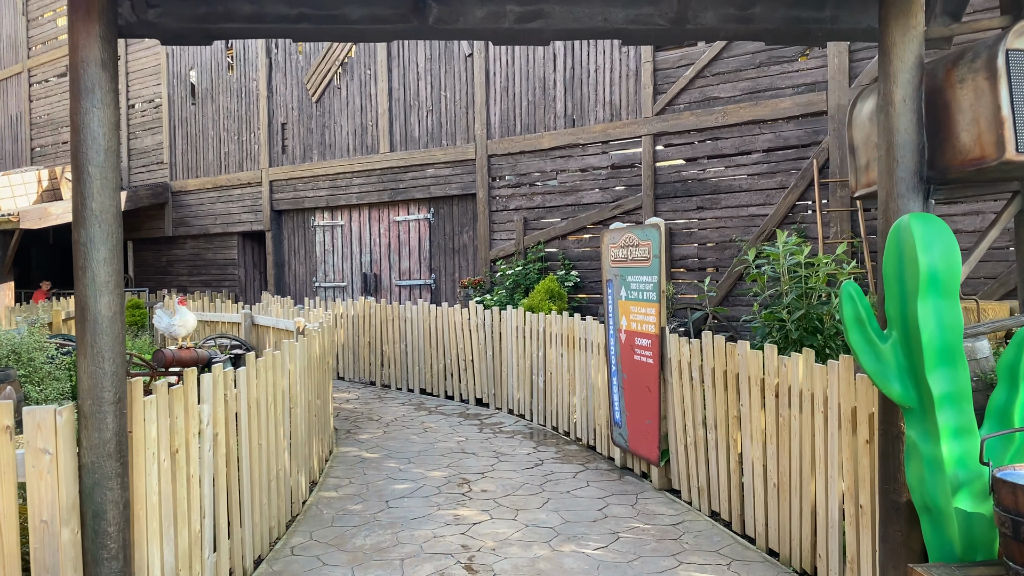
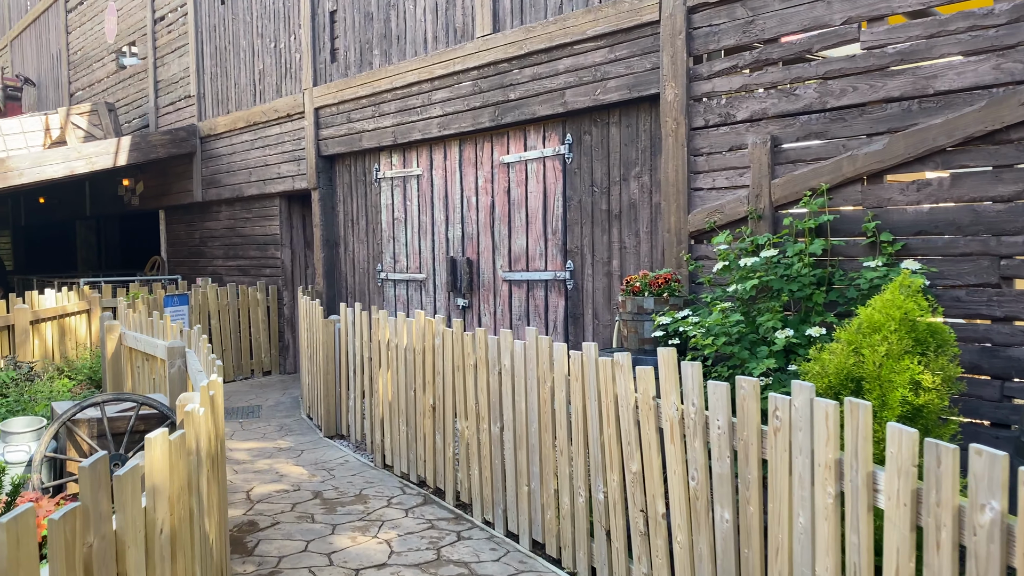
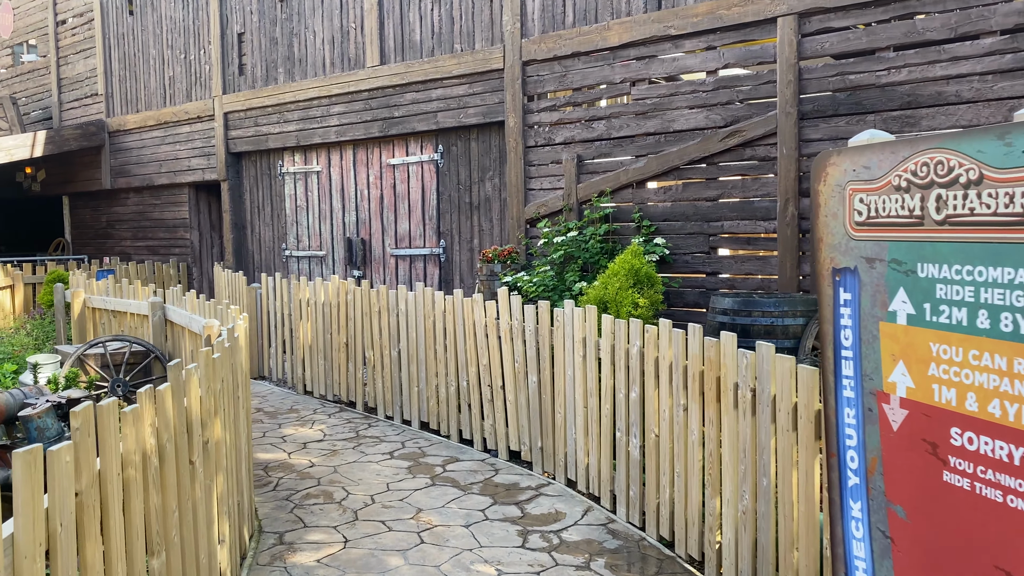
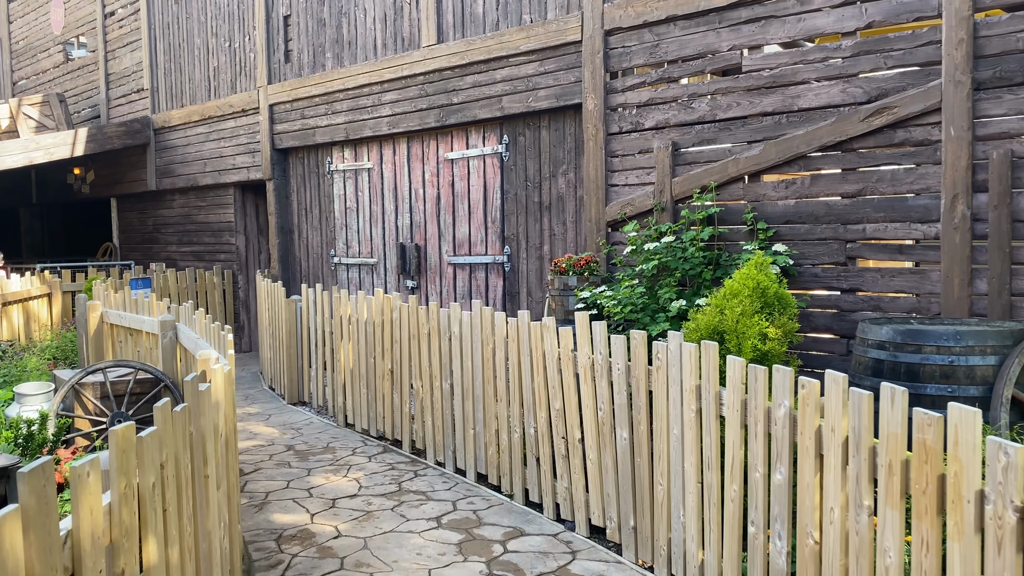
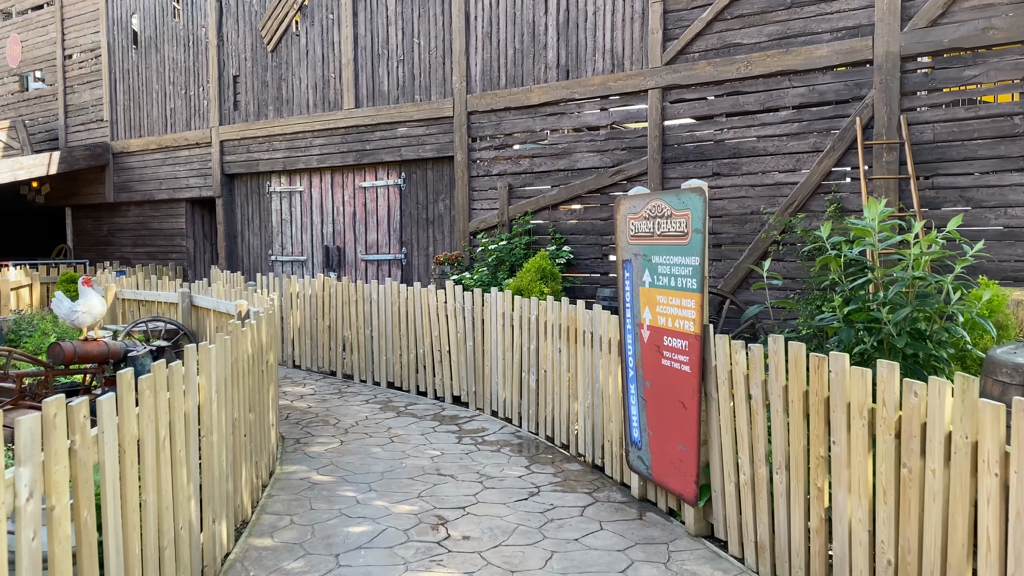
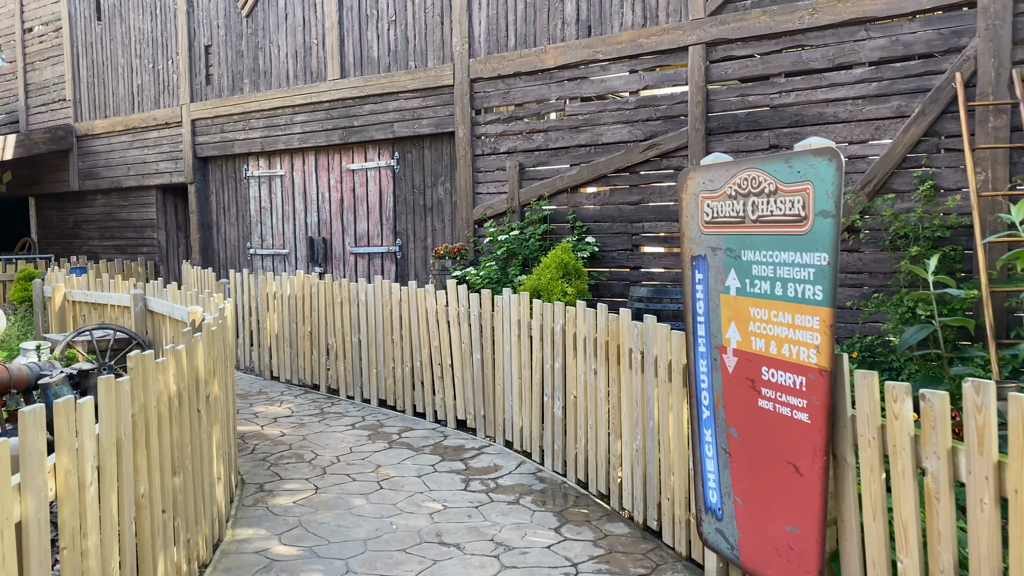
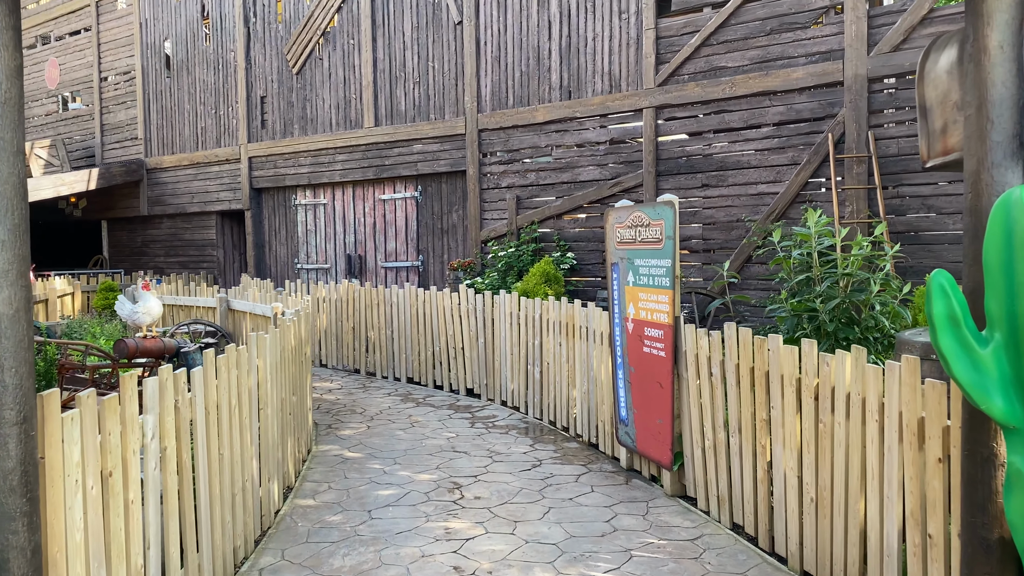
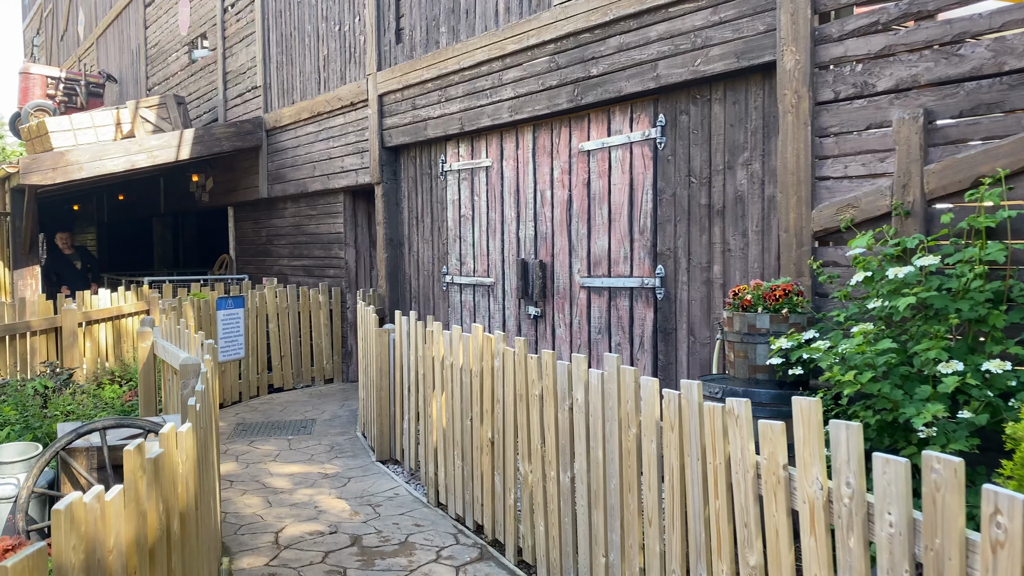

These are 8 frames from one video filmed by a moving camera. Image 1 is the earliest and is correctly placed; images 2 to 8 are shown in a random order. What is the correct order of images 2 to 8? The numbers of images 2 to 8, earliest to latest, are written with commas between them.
7, 5, 6, 3, 4, 2, 8
